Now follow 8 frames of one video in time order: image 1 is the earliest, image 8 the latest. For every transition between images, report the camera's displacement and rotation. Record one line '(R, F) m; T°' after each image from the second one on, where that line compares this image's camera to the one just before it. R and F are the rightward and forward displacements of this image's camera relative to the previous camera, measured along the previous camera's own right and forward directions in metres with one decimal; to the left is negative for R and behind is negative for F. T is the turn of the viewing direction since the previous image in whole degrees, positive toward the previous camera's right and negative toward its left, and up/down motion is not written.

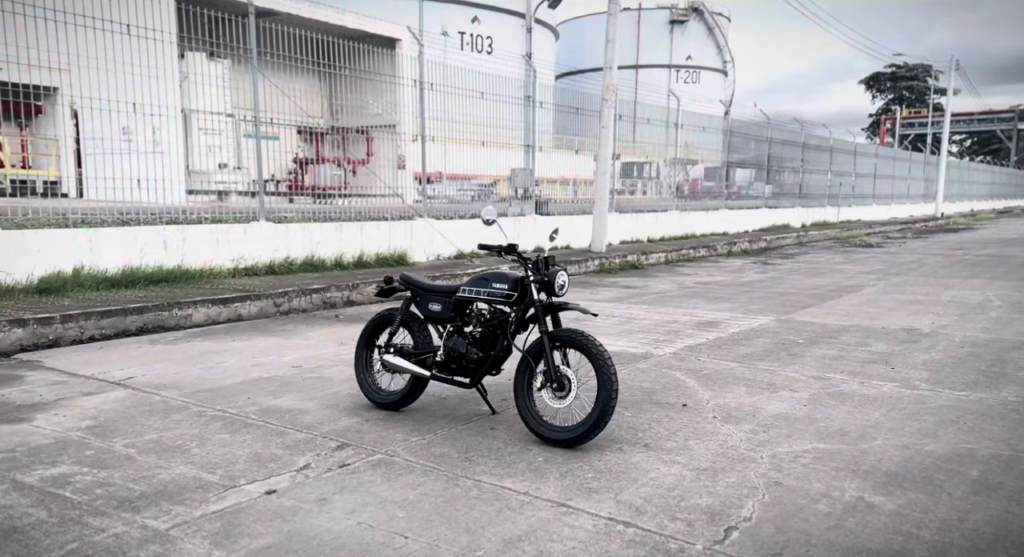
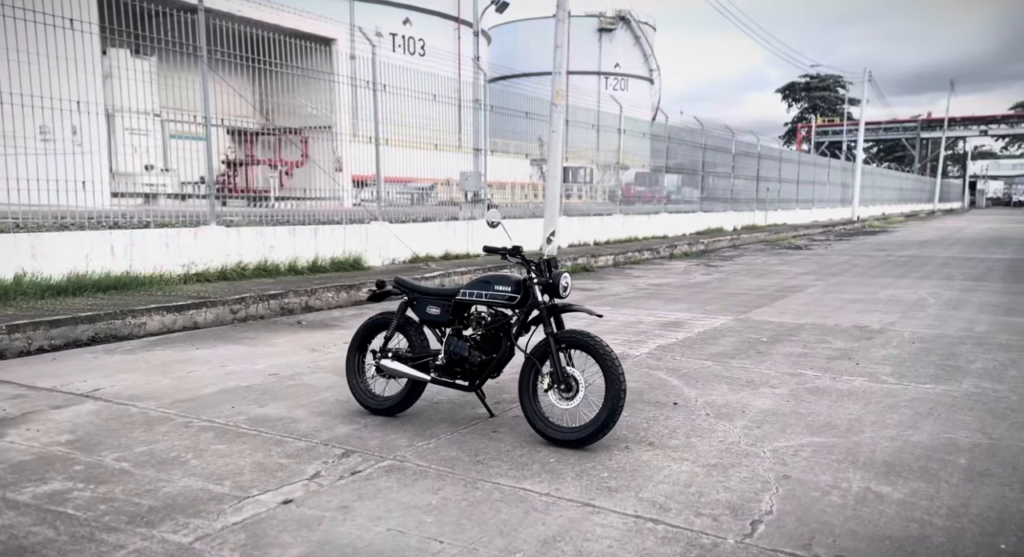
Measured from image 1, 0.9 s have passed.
(-0.3, 0.0) m; +4°
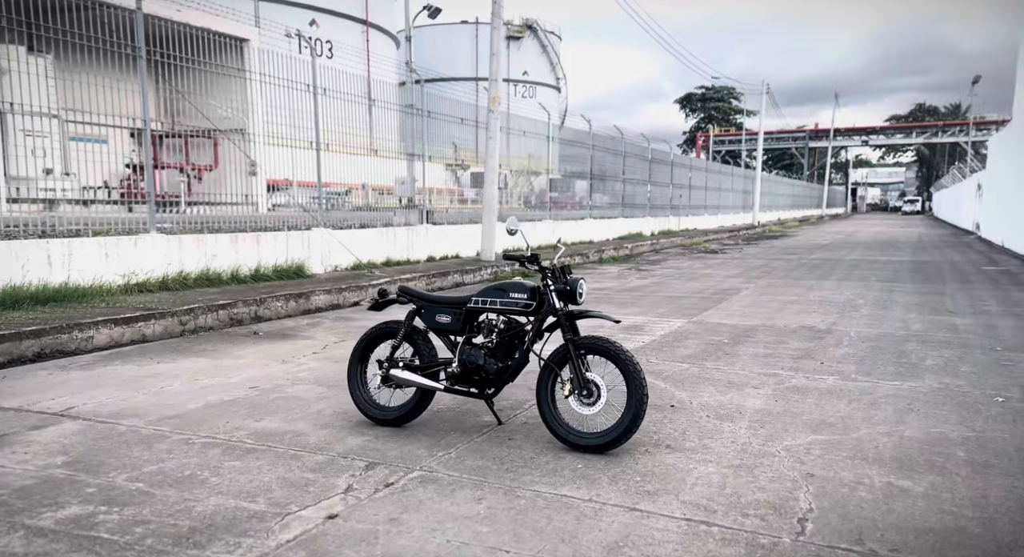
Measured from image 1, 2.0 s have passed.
(-0.5, 0.0) m; +6°
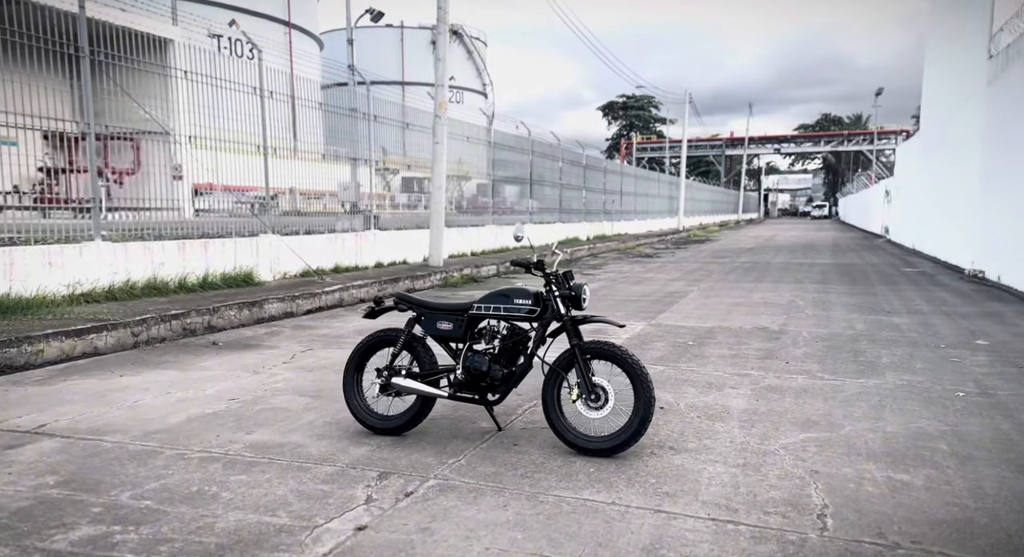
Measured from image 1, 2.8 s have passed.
(-0.3, 0.0) m; +5°
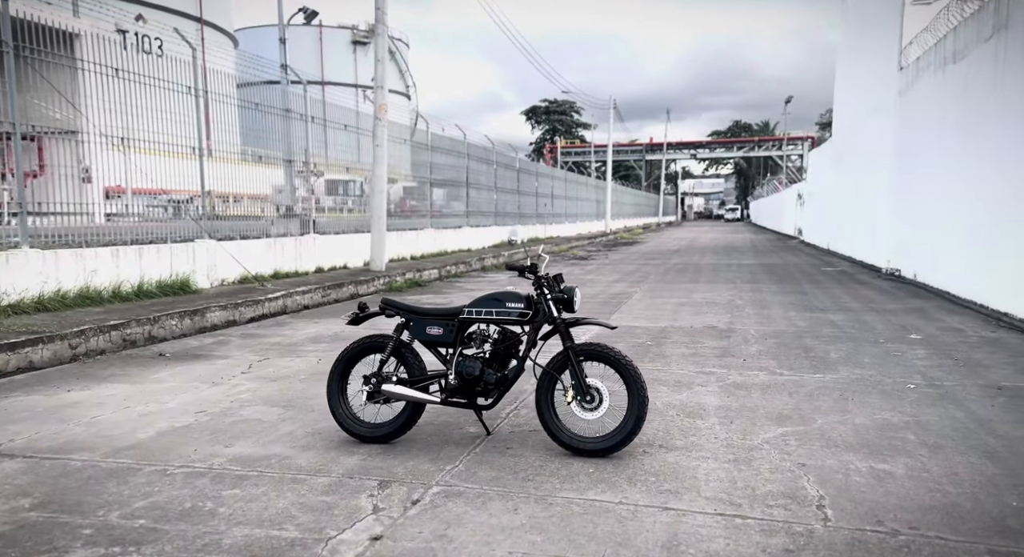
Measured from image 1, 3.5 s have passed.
(-0.3, 0.0) m; +5°
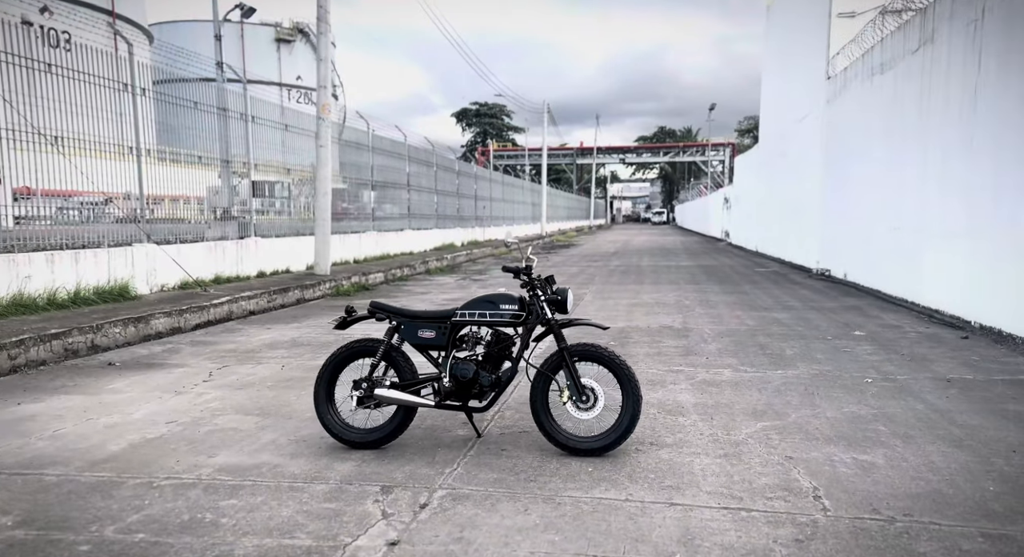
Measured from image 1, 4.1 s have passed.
(-0.3, 0.0) m; +4°
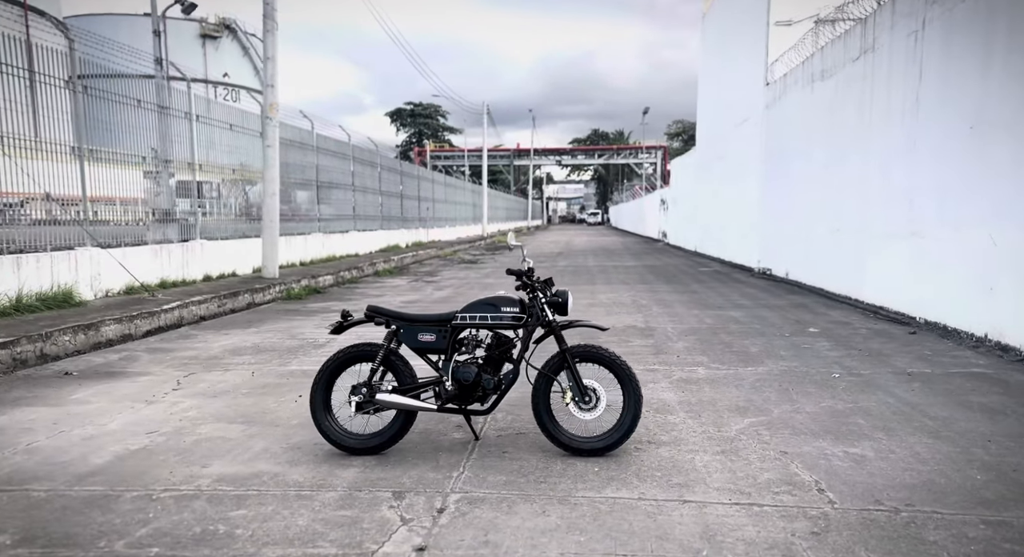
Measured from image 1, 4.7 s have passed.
(-0.3, 0.0) m; +4°
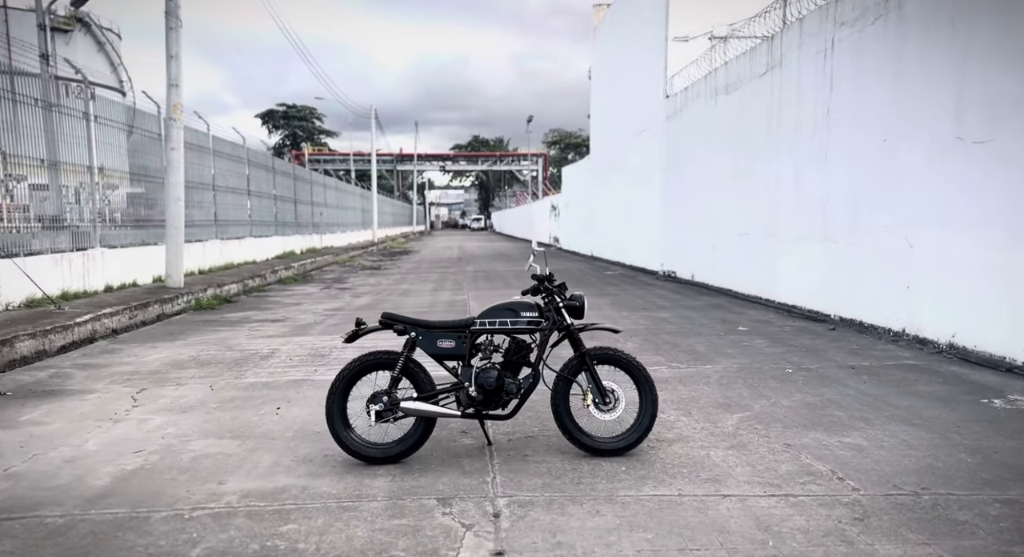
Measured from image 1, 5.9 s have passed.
(-0.6, 0.0) m; +7°
